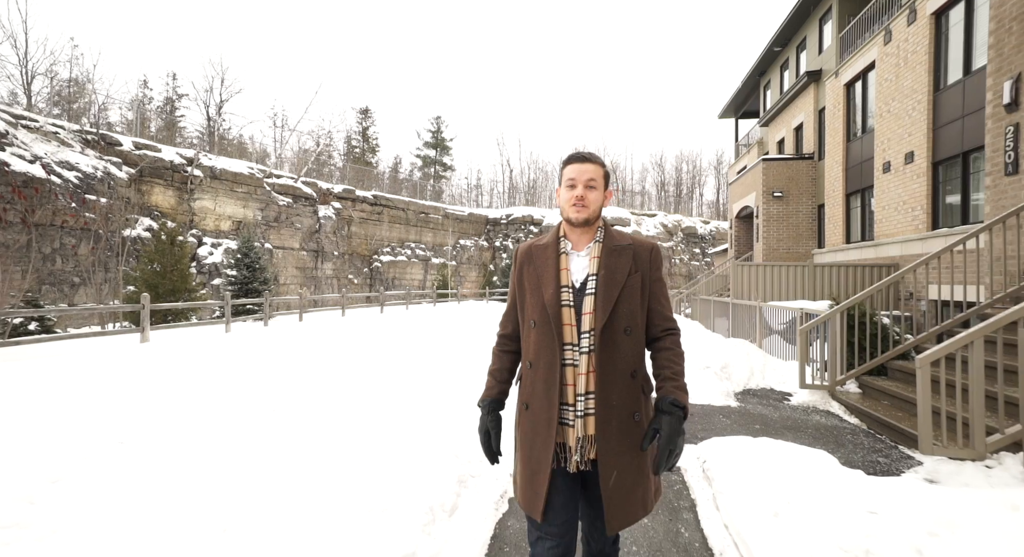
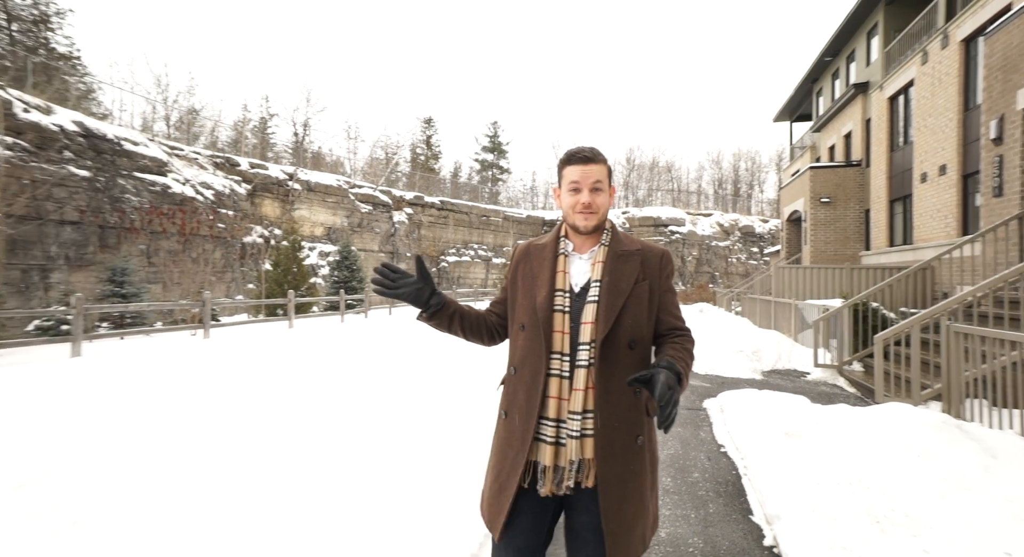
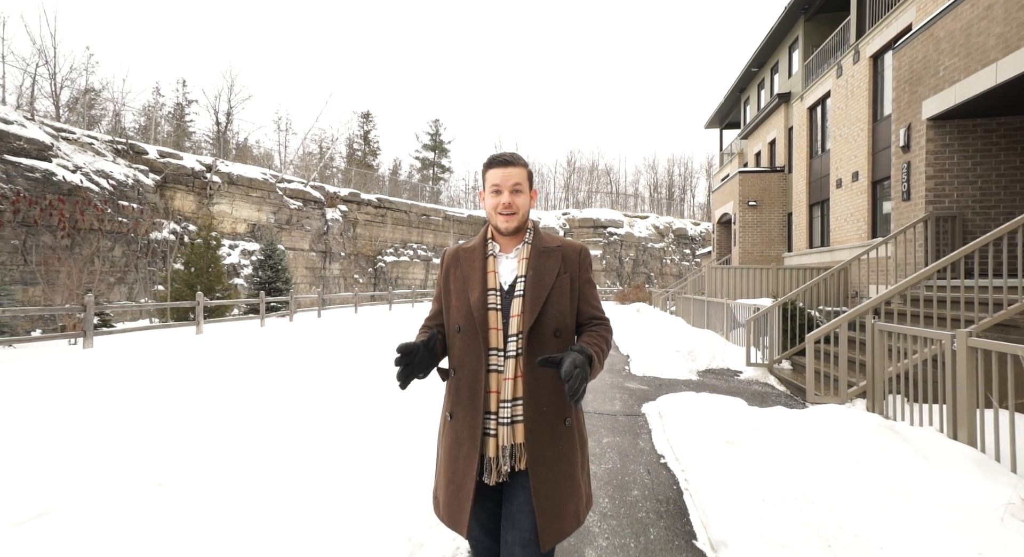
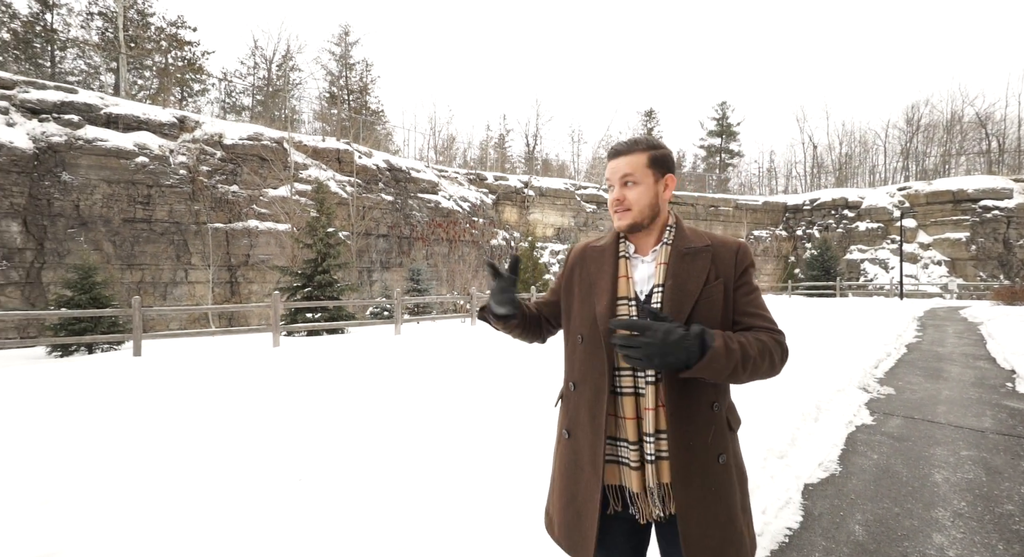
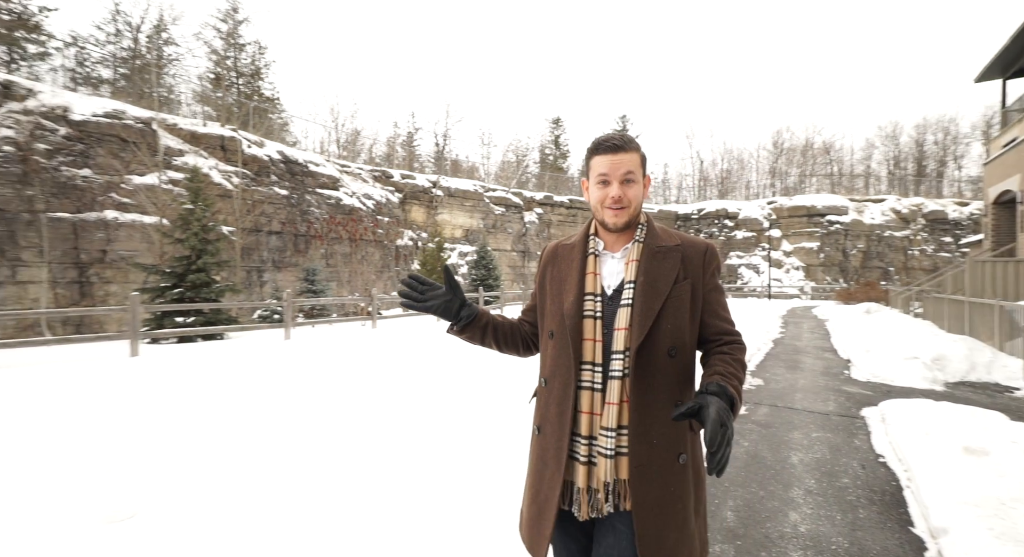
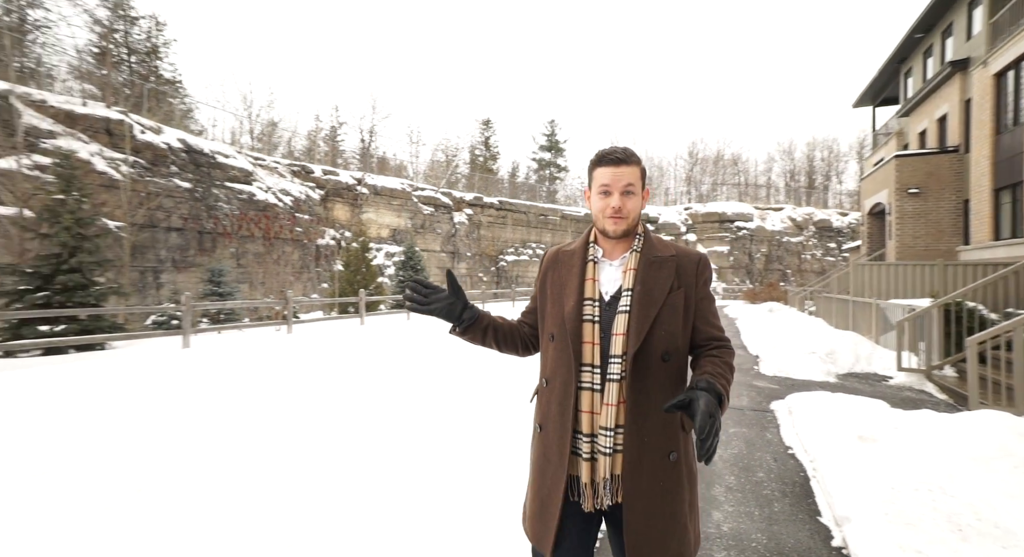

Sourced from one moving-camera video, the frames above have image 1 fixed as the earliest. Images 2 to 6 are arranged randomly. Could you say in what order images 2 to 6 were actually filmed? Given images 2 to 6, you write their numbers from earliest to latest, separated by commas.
3, 2, 6, 5, 4
